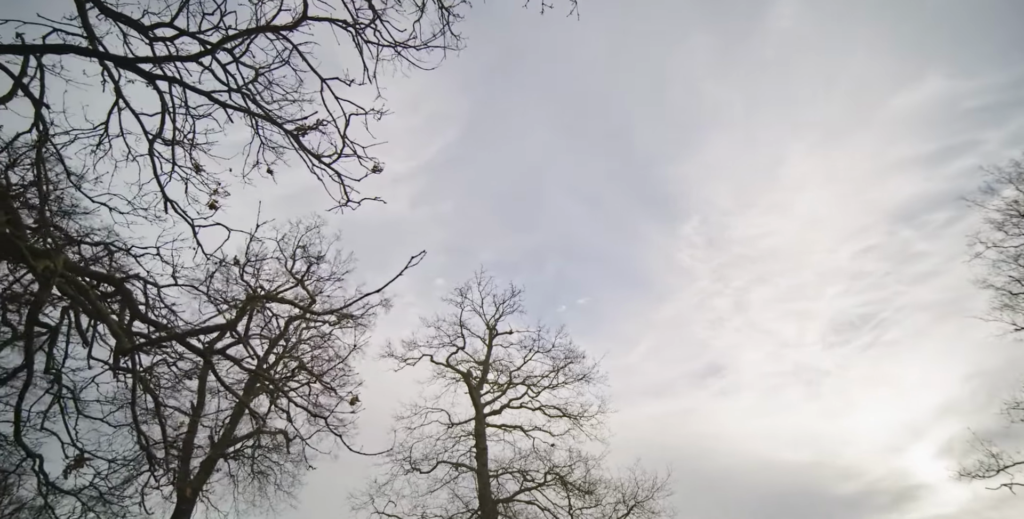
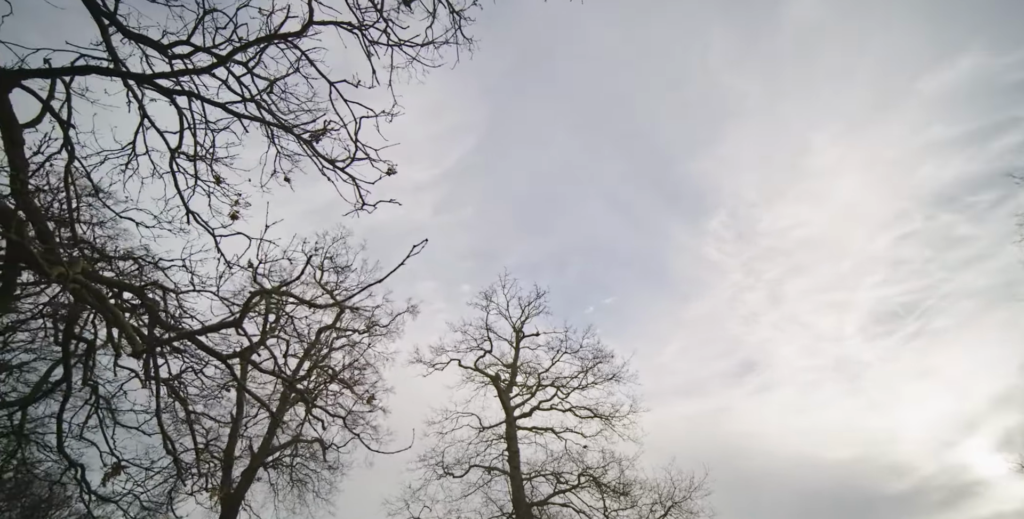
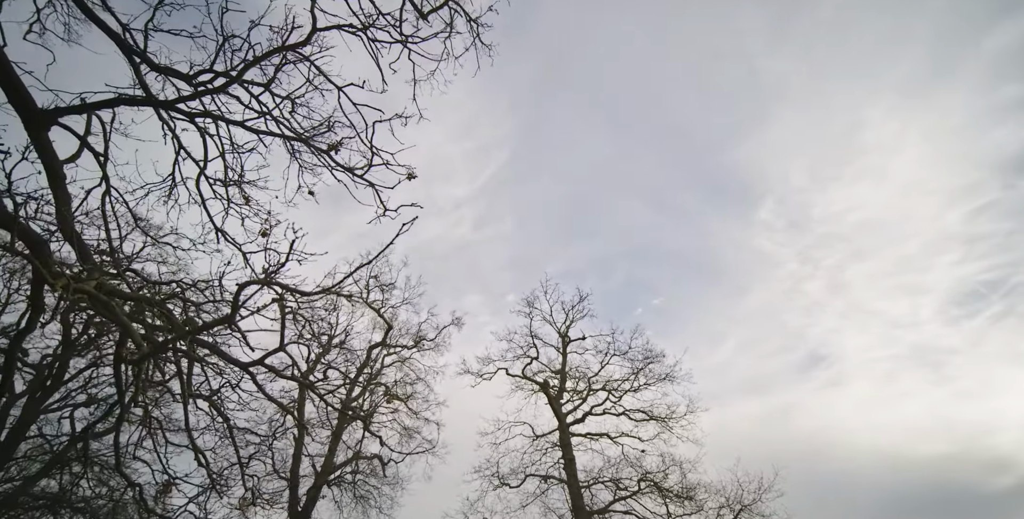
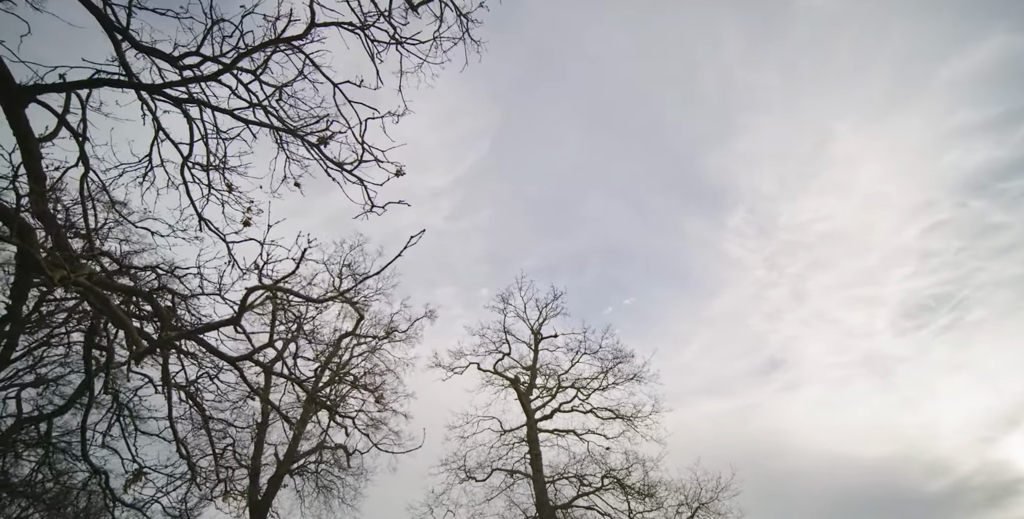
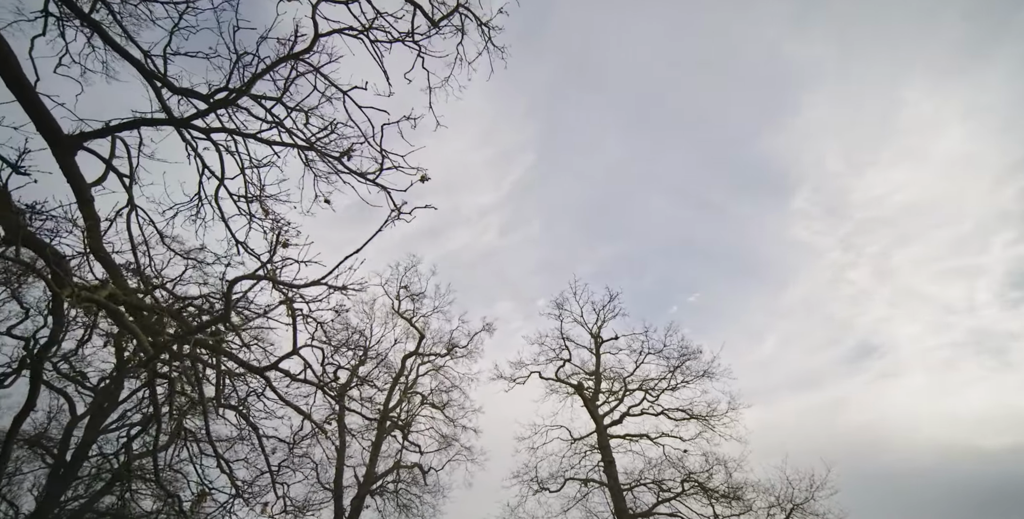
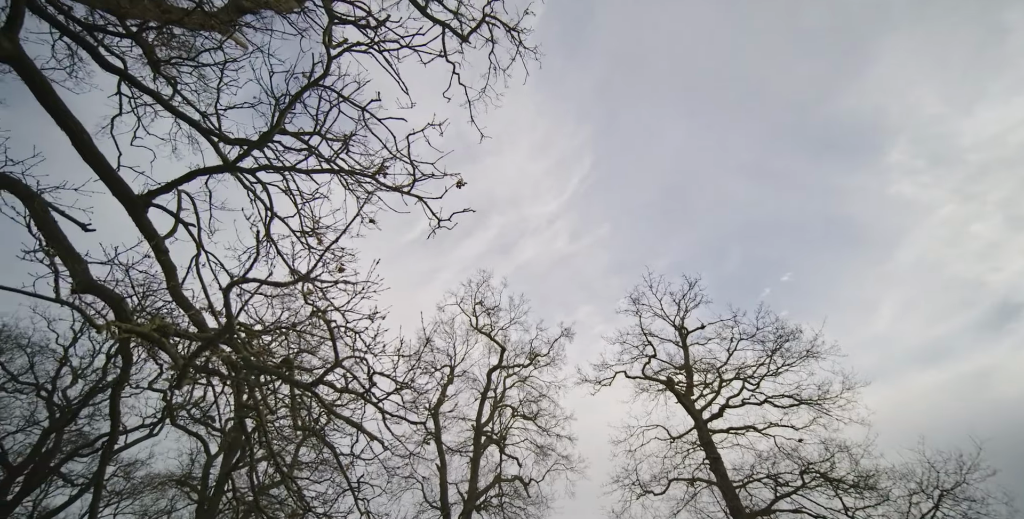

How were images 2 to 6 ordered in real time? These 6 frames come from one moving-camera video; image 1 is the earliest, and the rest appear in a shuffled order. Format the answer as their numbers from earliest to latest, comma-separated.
2, 4, 3, 5, 6
